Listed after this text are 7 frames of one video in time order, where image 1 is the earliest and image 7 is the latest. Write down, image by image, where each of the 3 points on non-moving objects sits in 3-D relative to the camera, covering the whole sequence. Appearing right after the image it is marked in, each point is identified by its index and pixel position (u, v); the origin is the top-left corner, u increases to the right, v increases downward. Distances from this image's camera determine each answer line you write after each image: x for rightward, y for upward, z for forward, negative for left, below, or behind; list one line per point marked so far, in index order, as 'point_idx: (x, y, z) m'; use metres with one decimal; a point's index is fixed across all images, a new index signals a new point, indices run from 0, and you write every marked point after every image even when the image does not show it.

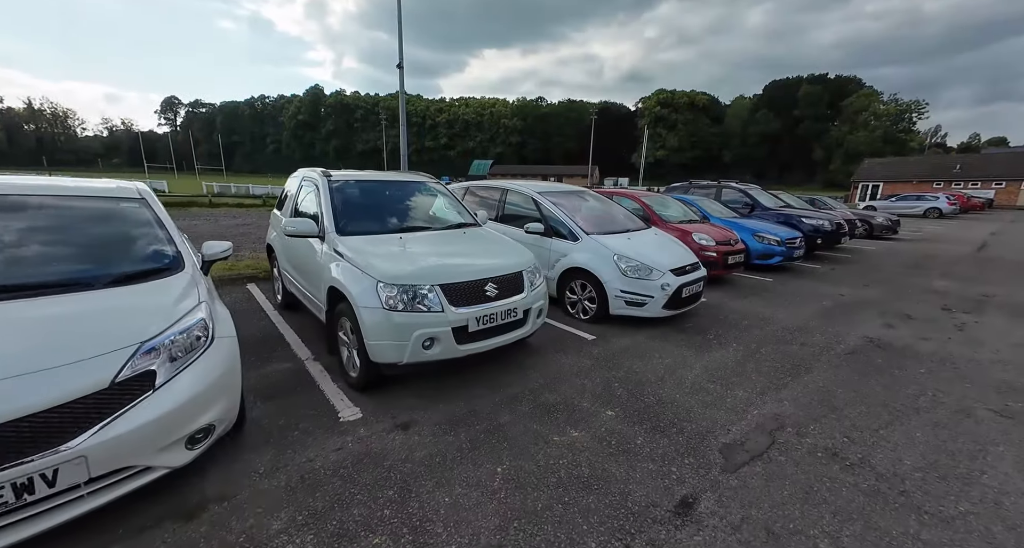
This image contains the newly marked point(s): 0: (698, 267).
0: (+2.1, +0.1, +4.9) m
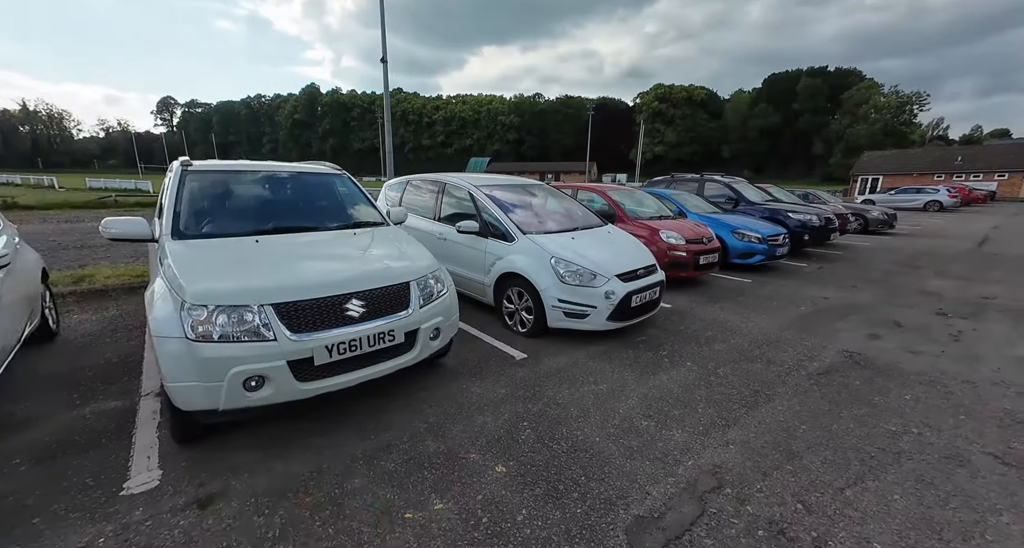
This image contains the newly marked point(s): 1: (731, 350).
0: (+1.4, 0.0, +4.3) m
1: (+2.0, -0.7, +3.9) m
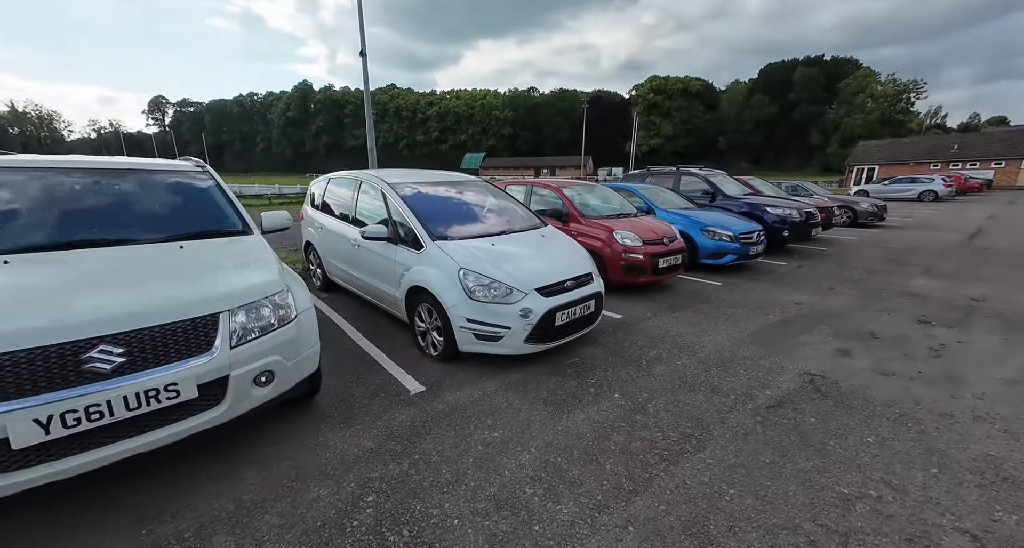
0: (+0.6, -0.1, +3.7) m
1: (+1.3, -0.8, +3.3) m
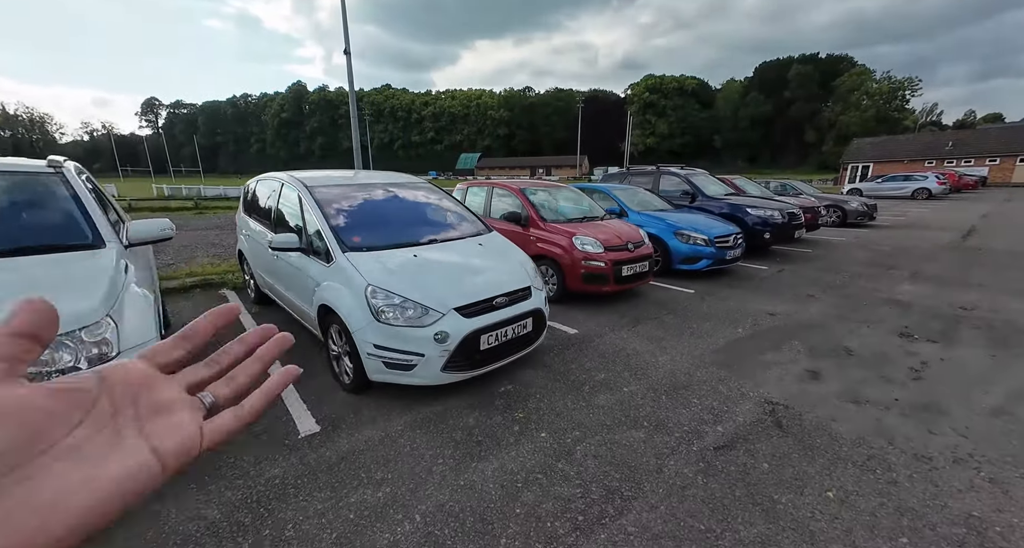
0: (+0.1, -0.2, +3.3) m
1: (+0.7, -0.9, +2.9) m
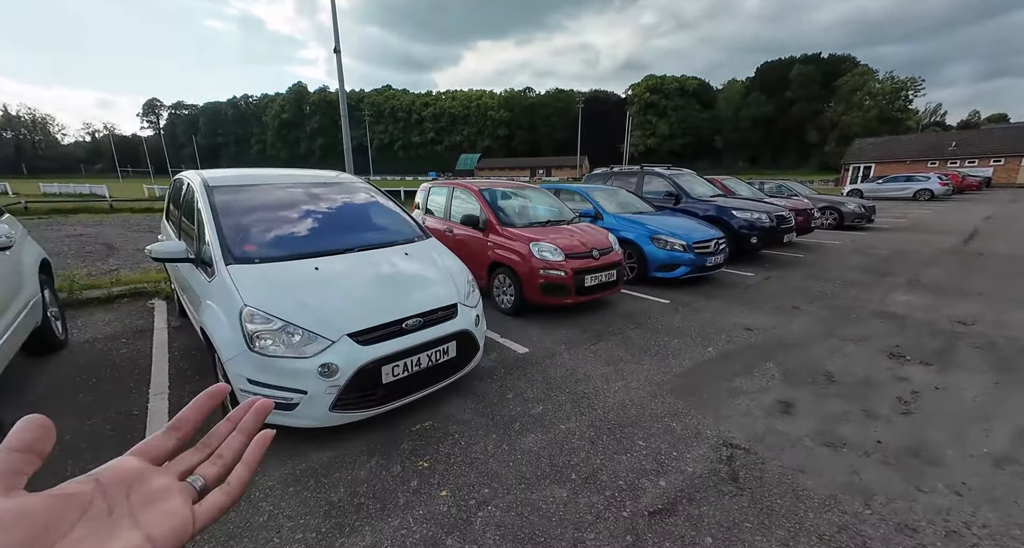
0: (-0.5, -0.3, +2.8) m
1: (+0.2, -1.0, +2.4) m
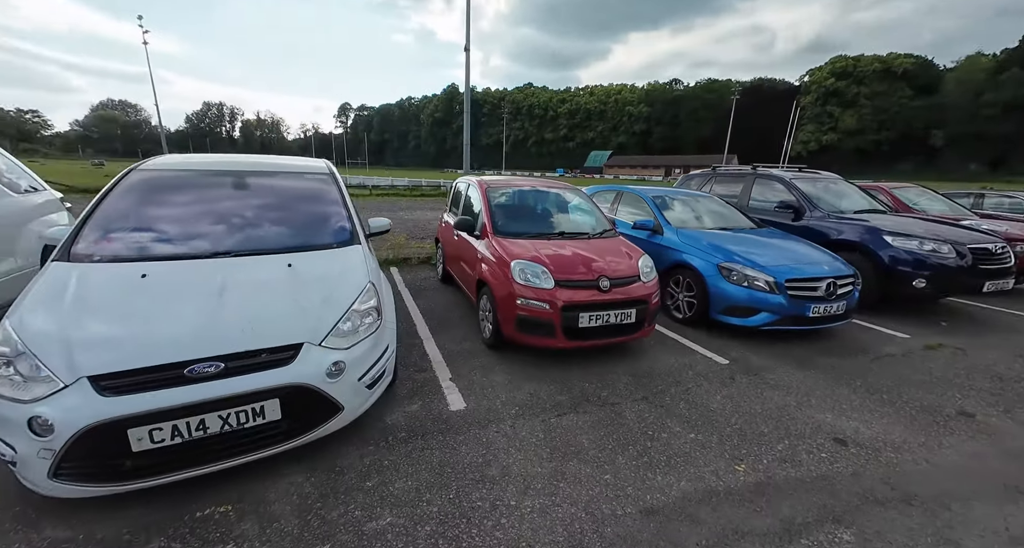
0: (-1.2, -0.4, +2.0) m
1: (-0.8, -1.2, +1.5) m
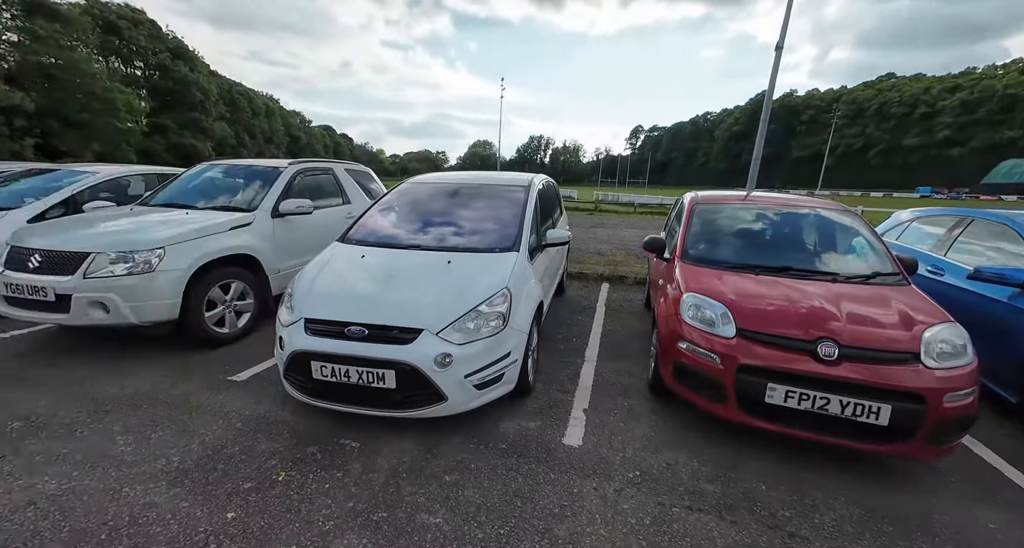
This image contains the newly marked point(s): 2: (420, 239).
0: (-0.7, -0.4, +2.4) m
1: (-0.8, -1.2, +1.7) m
2: (-0.7, +0.2, +3.2) m
